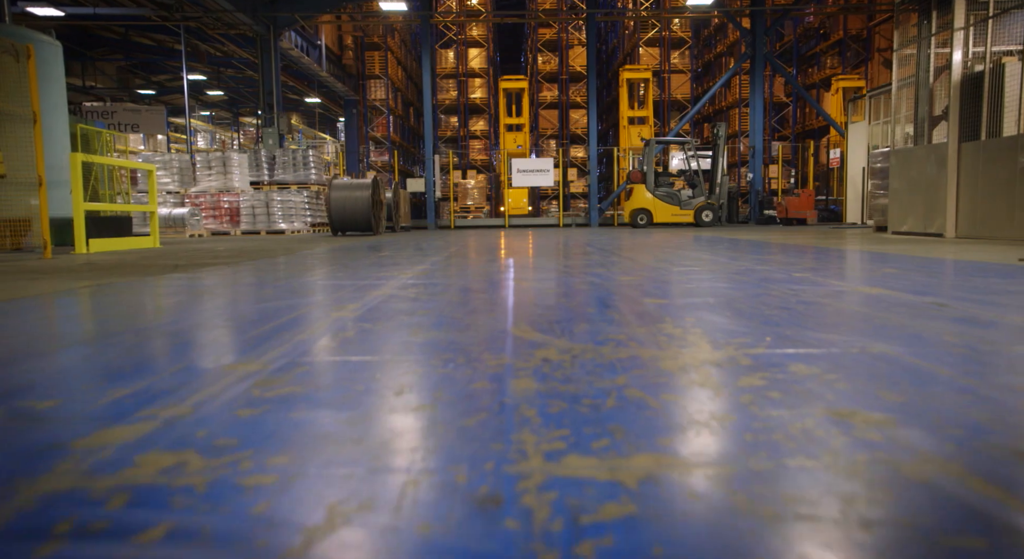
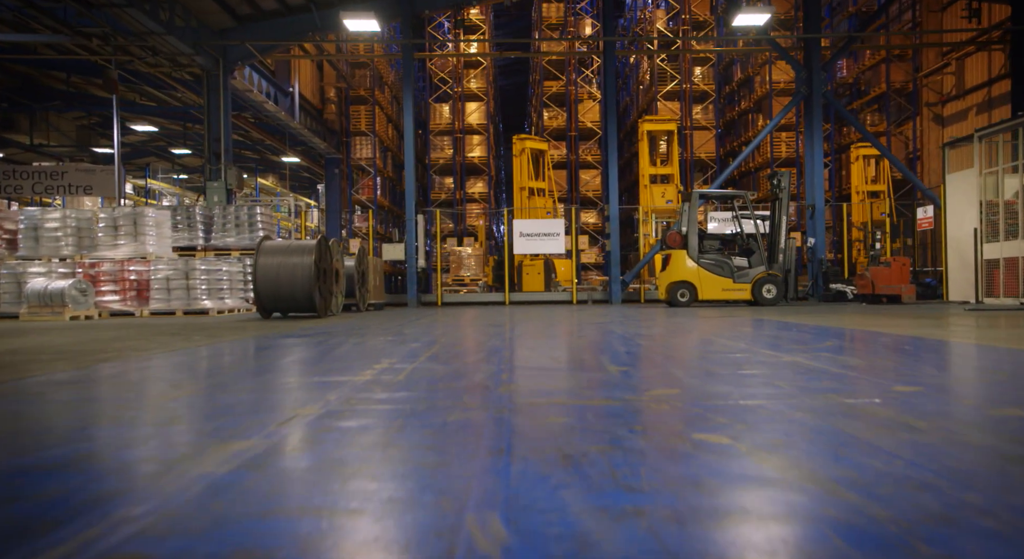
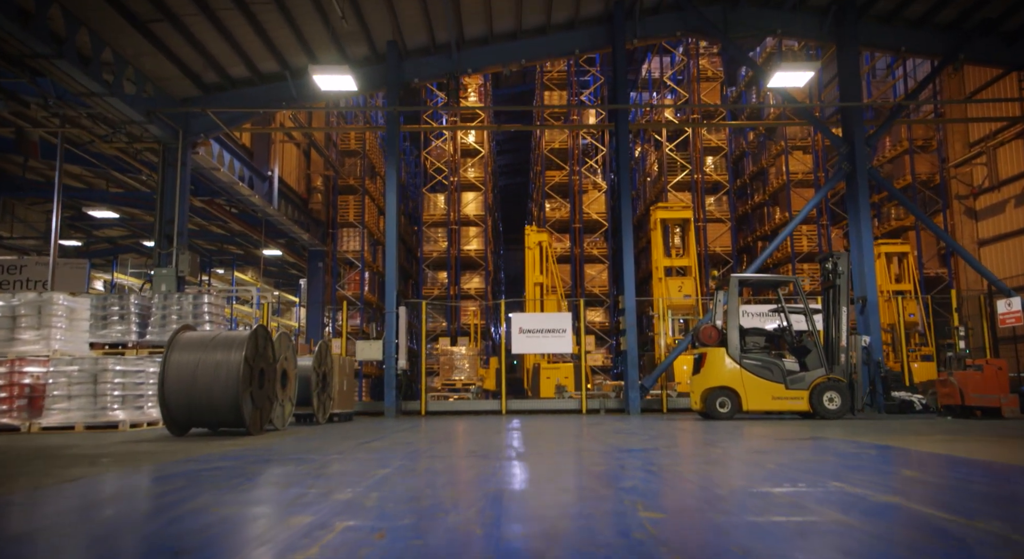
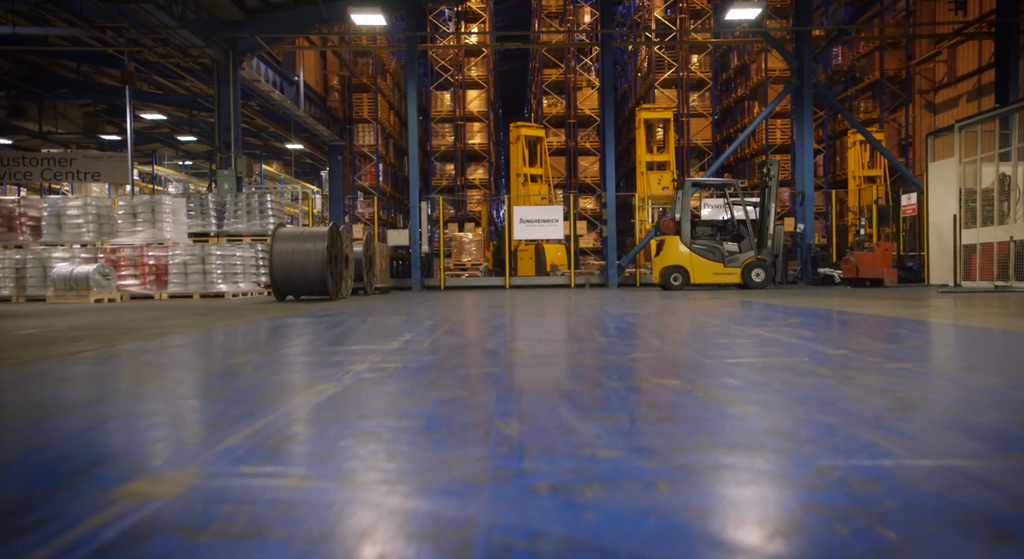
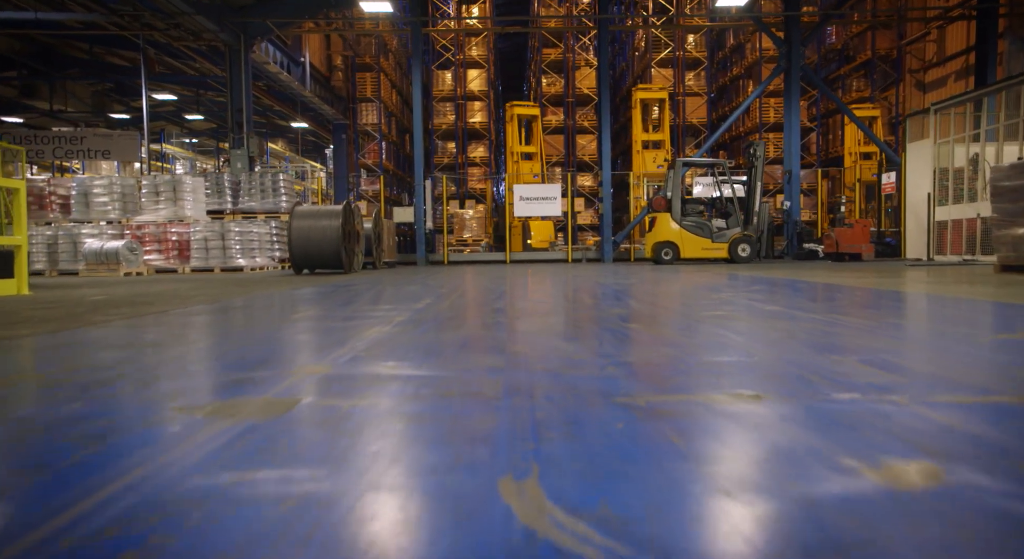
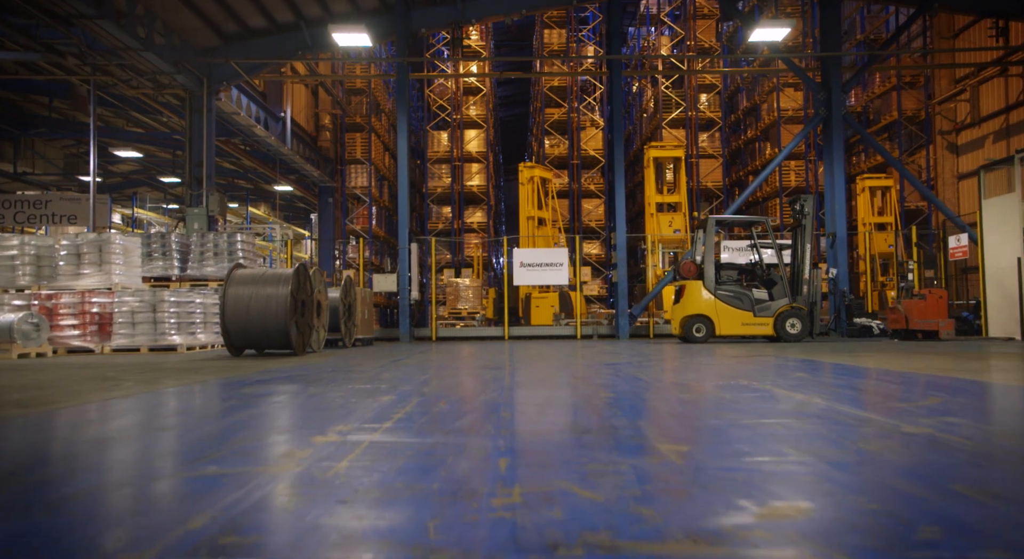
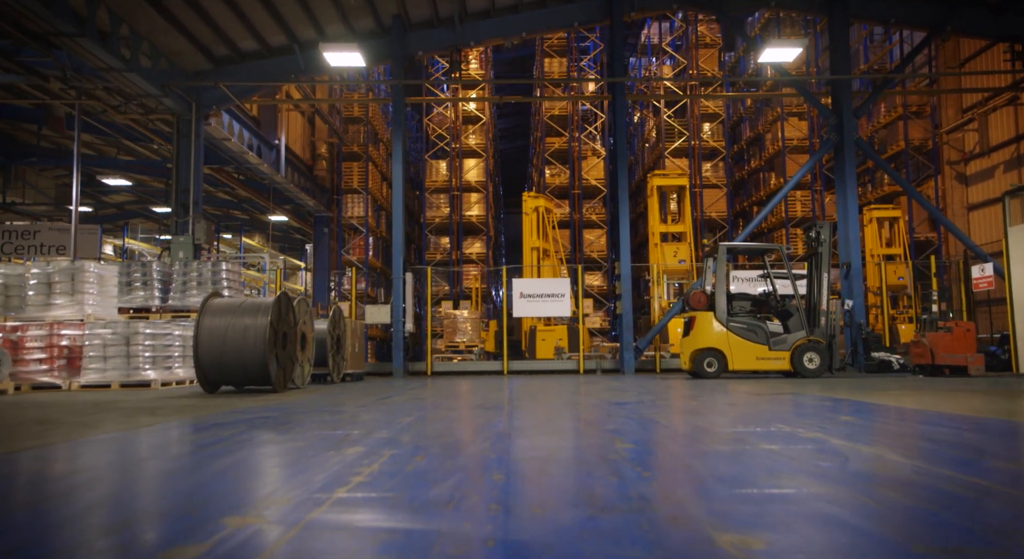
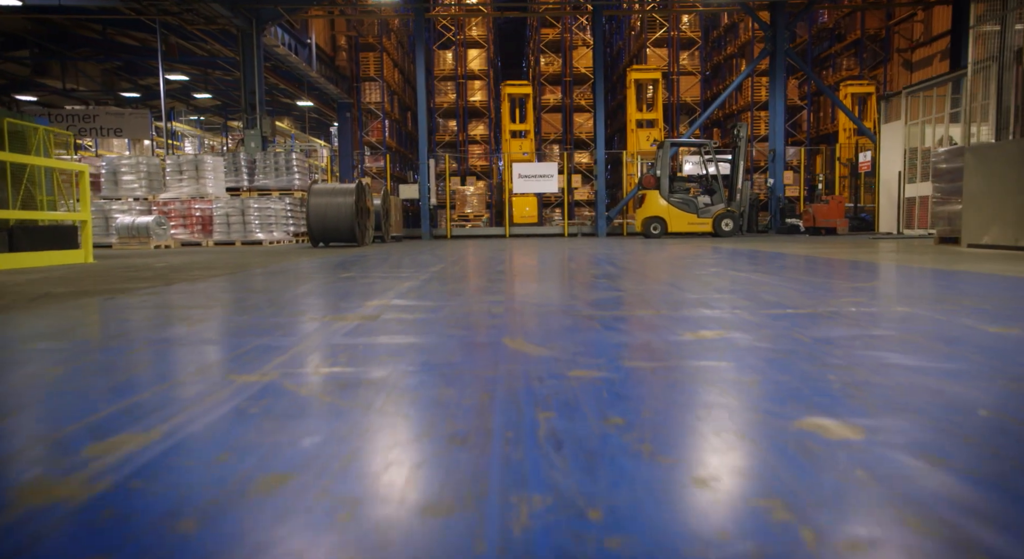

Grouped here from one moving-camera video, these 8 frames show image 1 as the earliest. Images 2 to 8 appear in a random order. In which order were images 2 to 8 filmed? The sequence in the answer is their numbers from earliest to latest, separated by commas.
8, 5, 4, 2, 6, 7, 3
